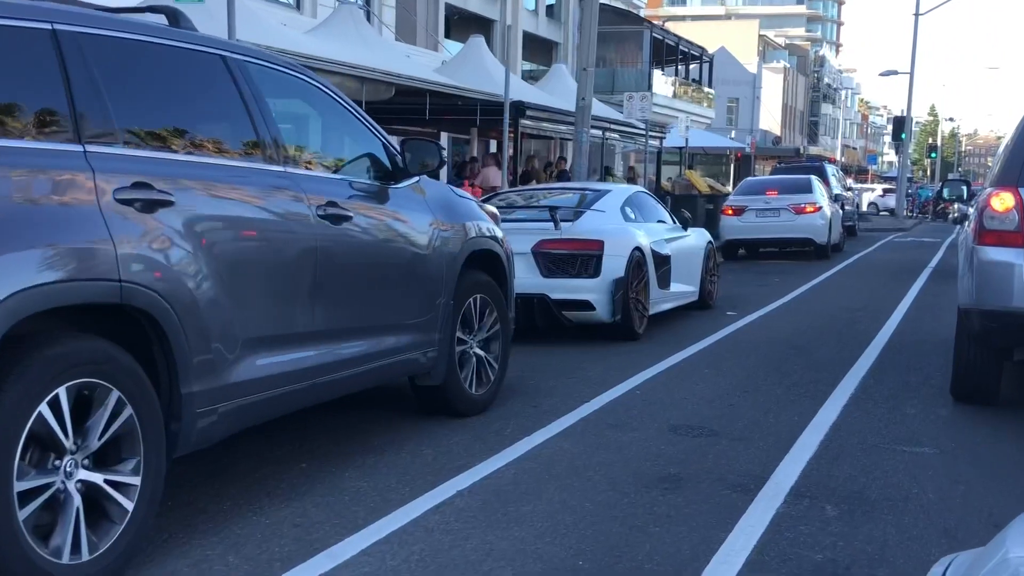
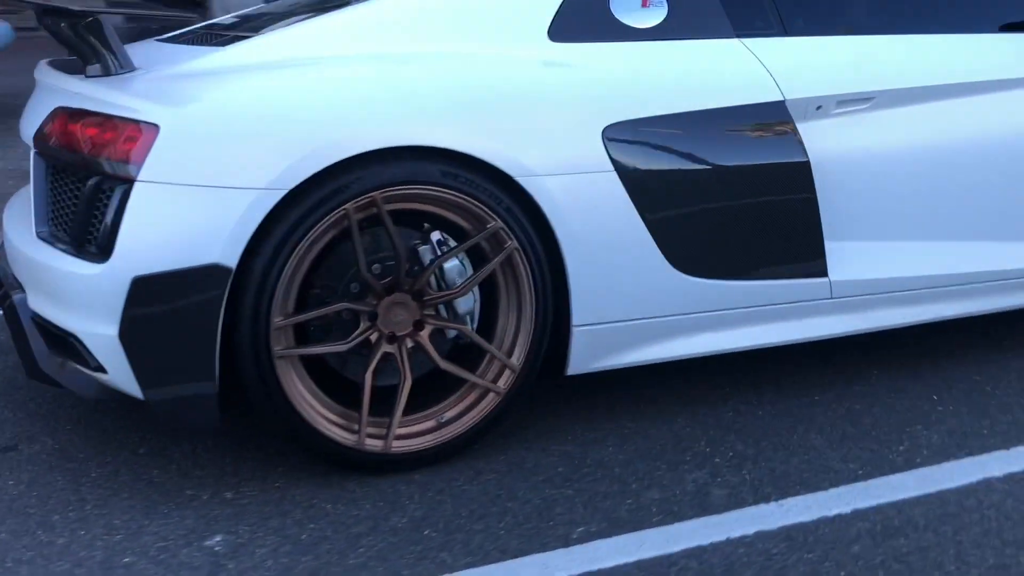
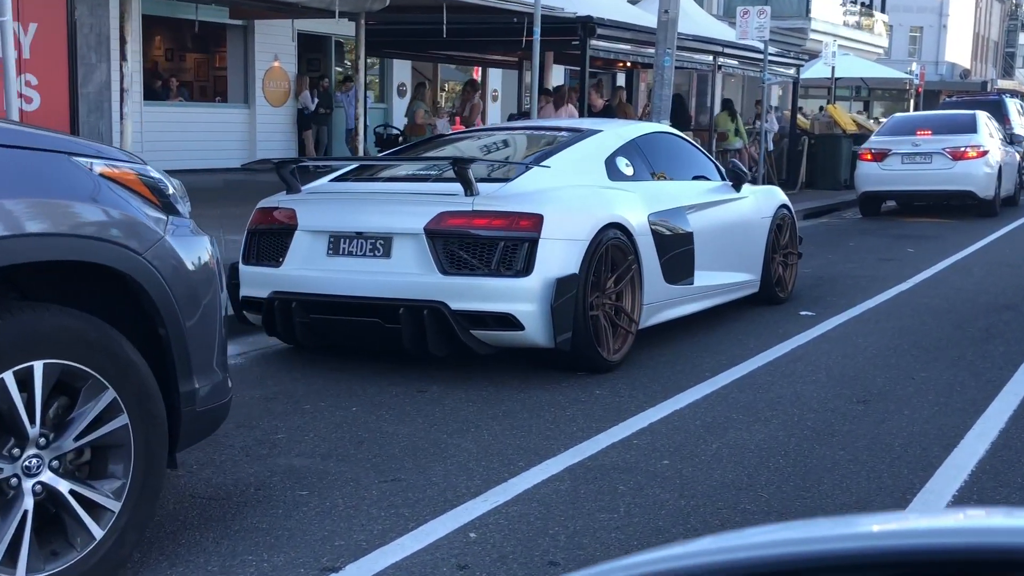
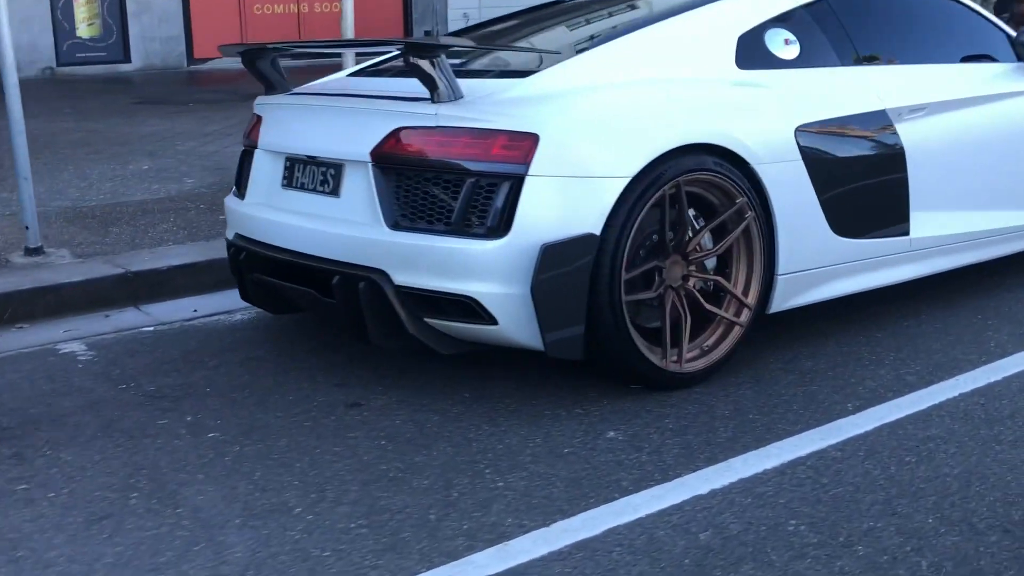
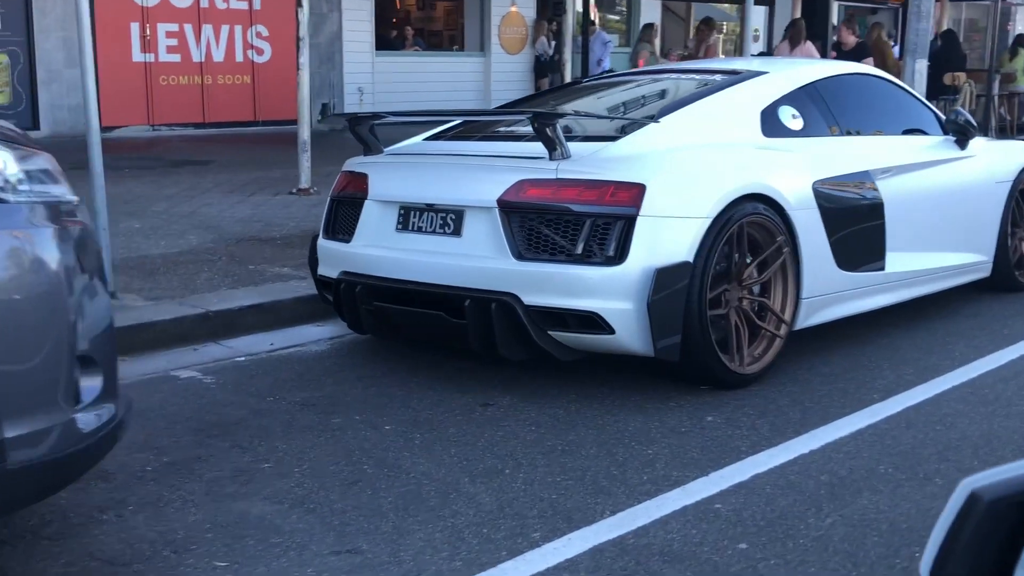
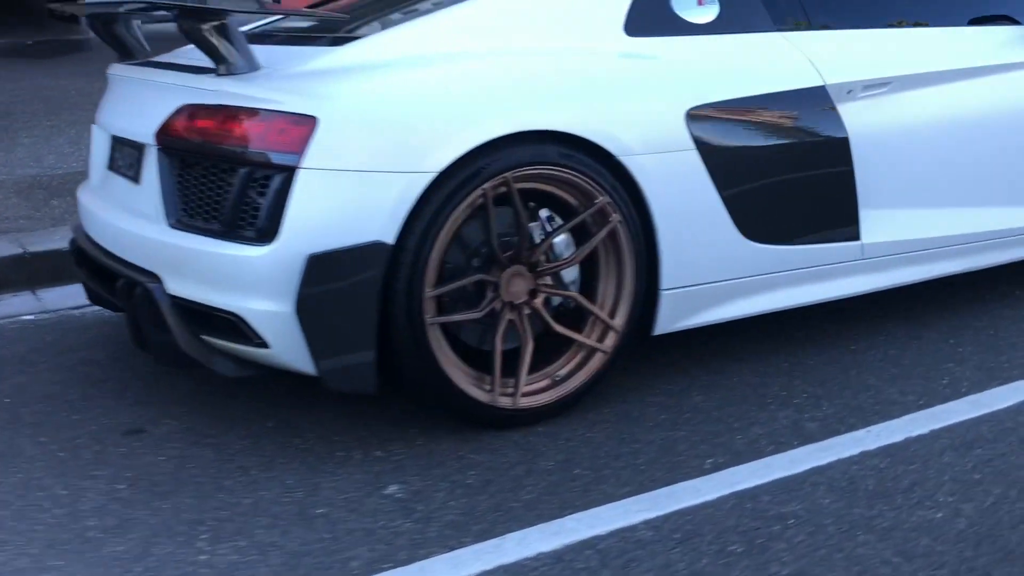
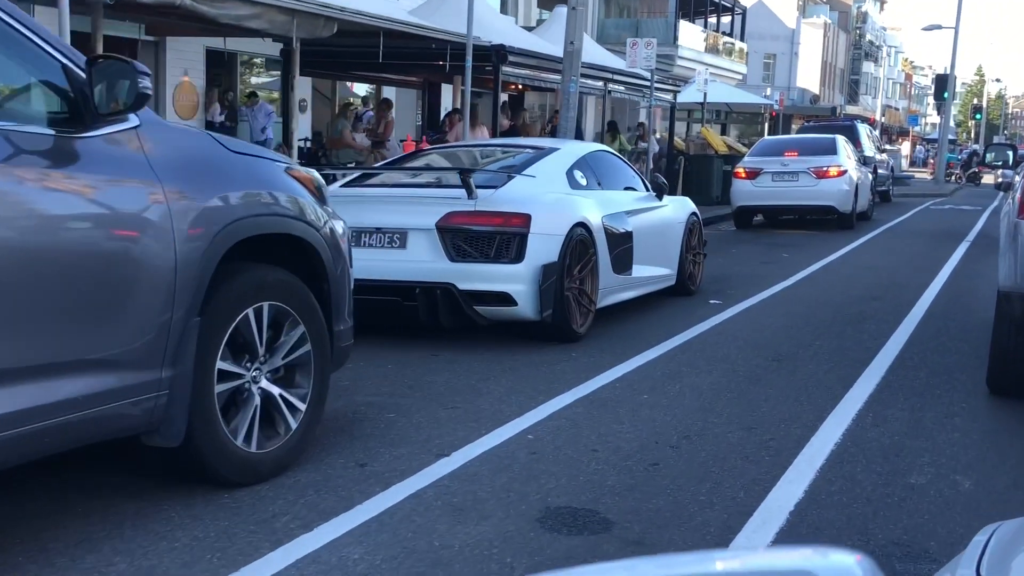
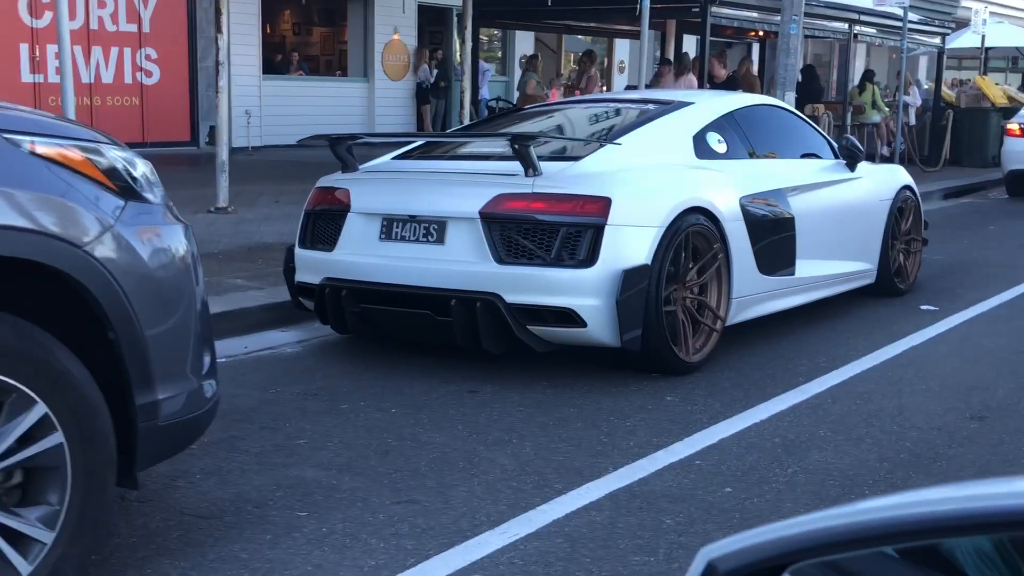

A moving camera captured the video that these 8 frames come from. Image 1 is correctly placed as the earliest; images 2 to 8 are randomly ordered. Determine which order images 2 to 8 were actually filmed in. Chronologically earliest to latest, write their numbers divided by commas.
7, 3, 8, 5, 4, 6, 2
